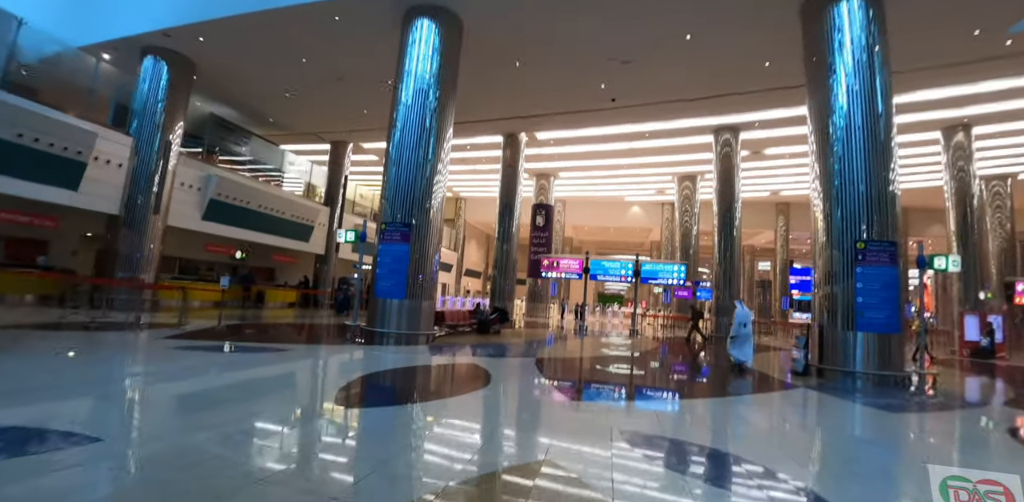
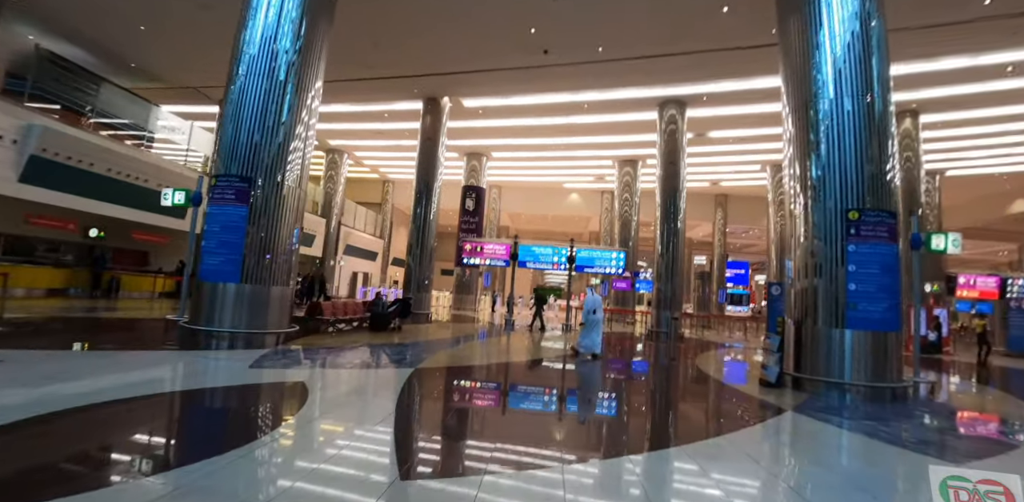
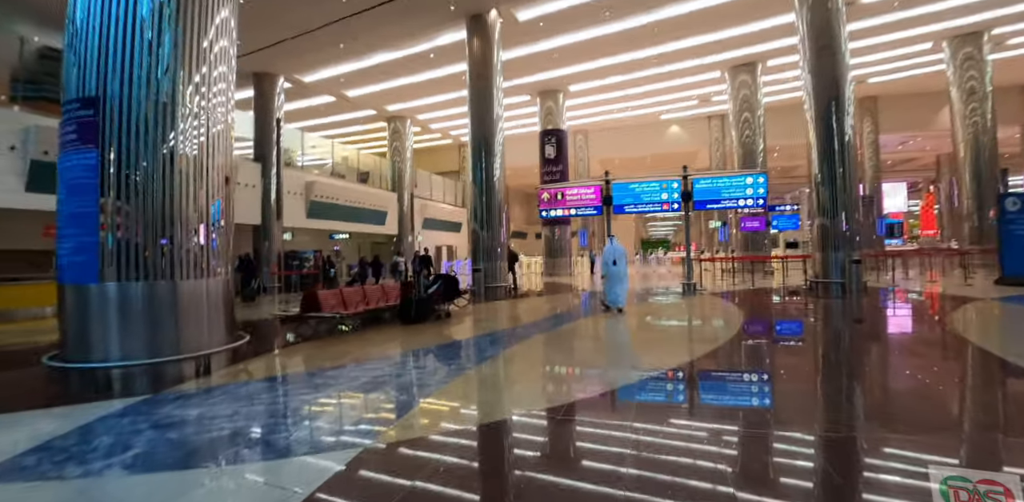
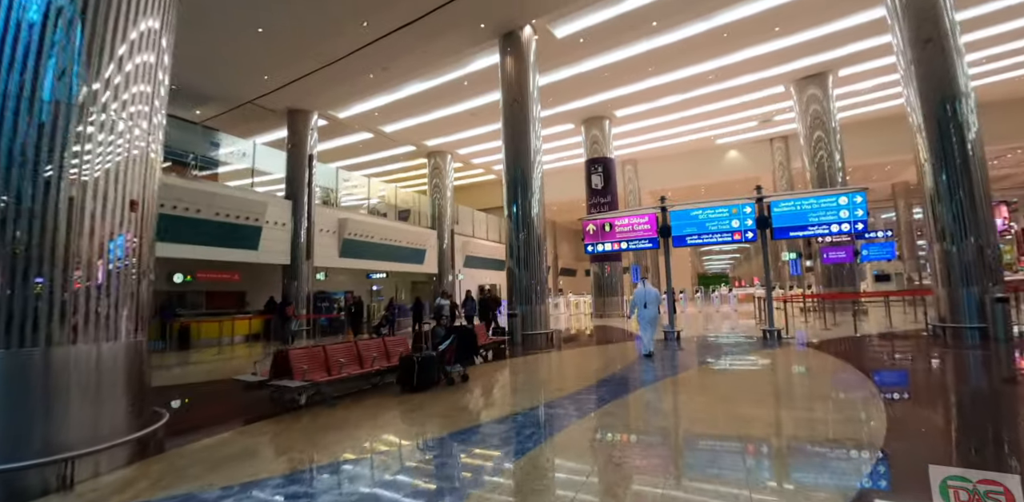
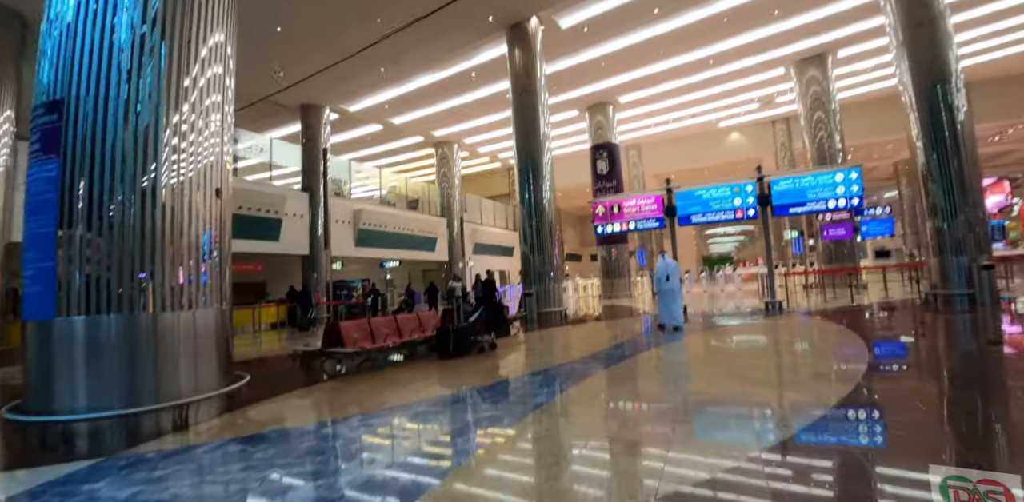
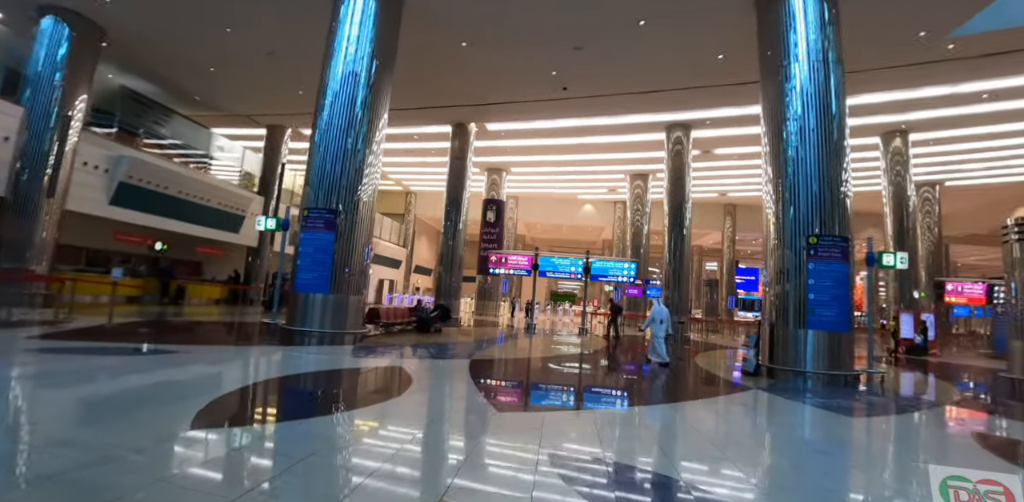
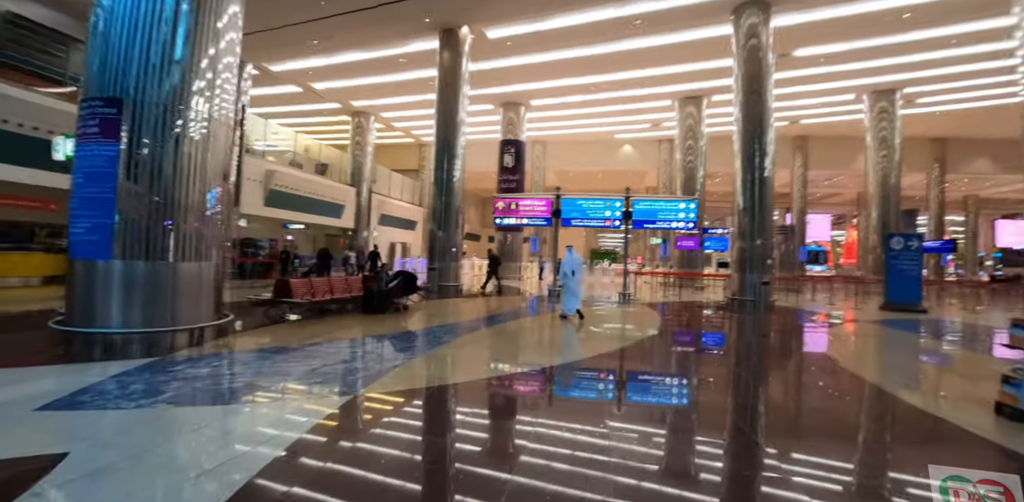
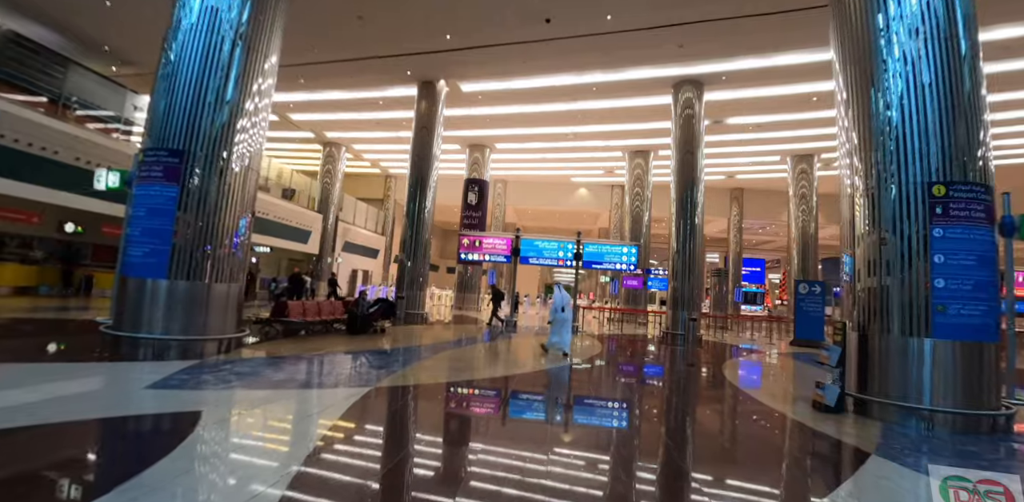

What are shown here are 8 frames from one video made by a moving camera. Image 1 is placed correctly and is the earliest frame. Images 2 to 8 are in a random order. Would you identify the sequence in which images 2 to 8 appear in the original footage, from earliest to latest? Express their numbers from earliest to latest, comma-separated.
6, 2, 8, 7, 3, 5, 4
